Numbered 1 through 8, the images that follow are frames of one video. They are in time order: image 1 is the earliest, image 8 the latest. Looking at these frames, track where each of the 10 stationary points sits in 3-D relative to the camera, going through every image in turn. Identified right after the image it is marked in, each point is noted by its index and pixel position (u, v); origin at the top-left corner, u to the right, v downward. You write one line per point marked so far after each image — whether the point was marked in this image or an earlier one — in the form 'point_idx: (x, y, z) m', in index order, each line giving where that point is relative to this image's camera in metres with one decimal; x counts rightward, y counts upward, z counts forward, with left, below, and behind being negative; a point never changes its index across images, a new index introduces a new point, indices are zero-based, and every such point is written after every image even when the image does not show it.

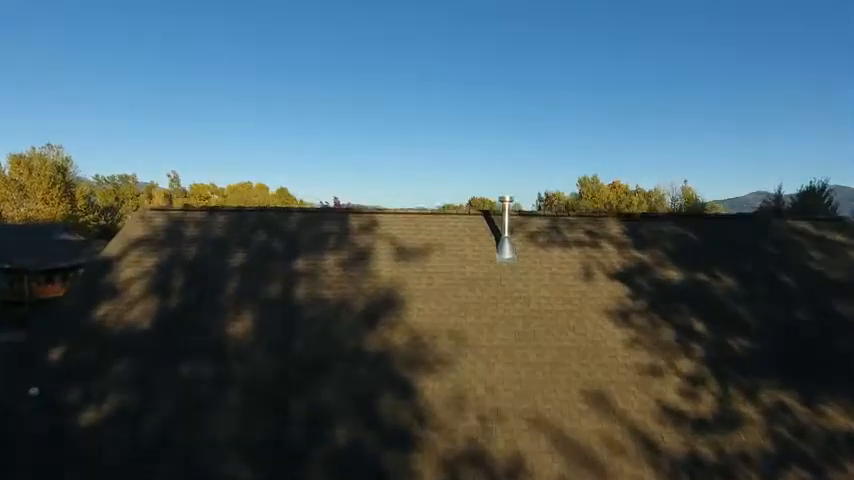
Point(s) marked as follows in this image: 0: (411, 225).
0: (-0.1, +0.1, +5.6) m
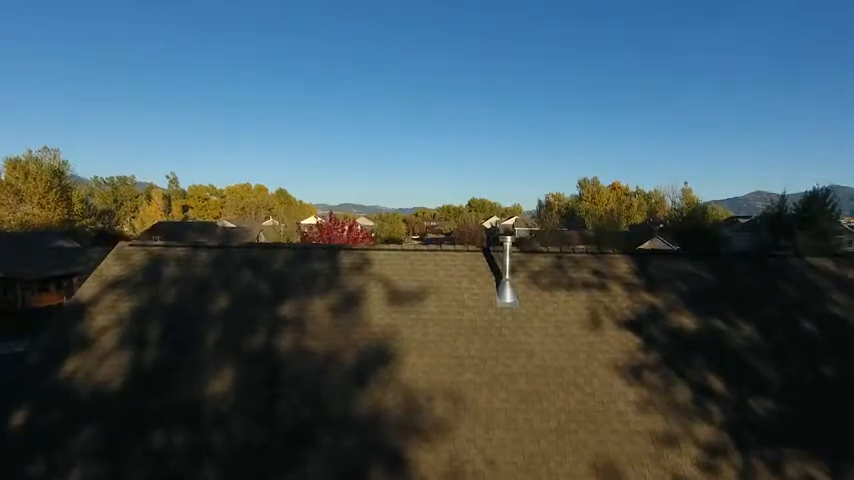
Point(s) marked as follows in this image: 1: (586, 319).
0: (-0.2, -0.2, +5.2) m
1: (+1.2, -0.6, +4.6) m
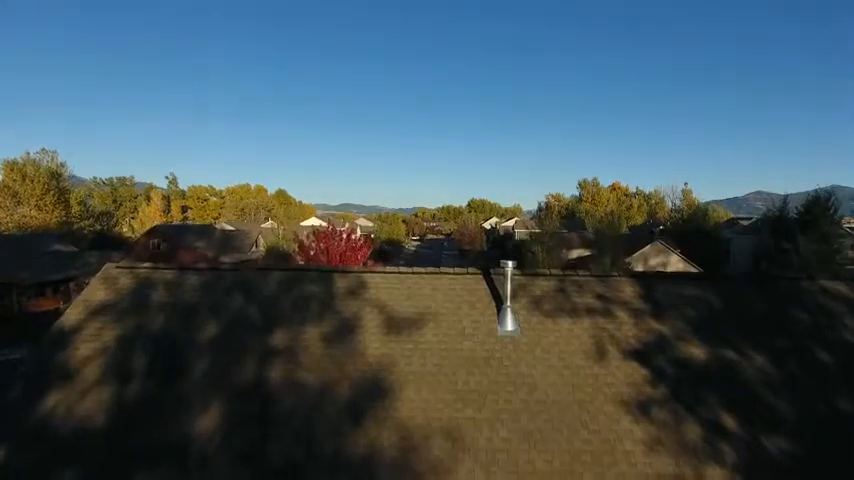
0: (-0.2, -0.4, +5.0) m
1: (+1.2, -0.8, +4.4) m
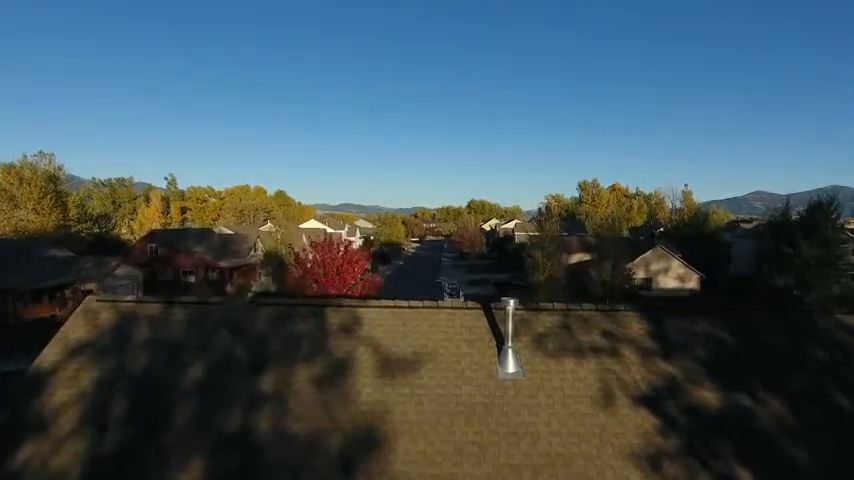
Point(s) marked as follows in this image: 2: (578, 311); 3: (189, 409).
0: (-0.2, -0.7, +4.8) m
1: (+1.2, -1.0, +4.2) m
2: (+1.2, -0.6, +5.0) m
3: (-1.6, -1.1, +4.1) m
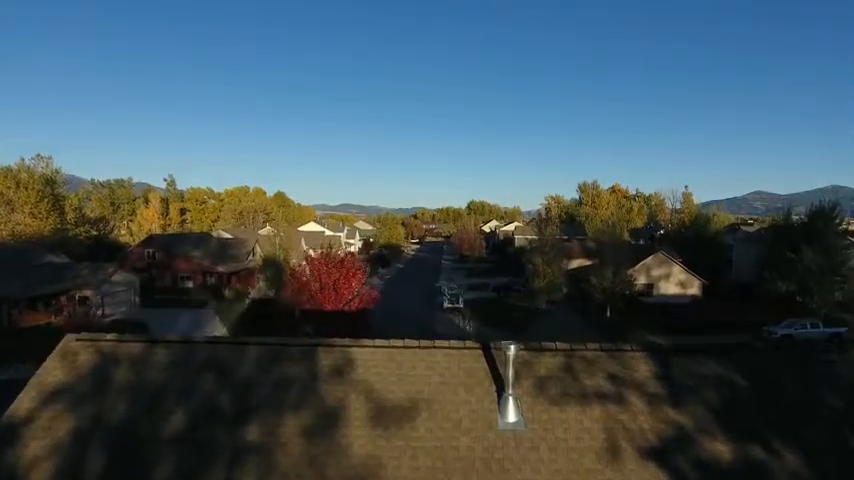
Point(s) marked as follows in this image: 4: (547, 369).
0: (-0.2, -0.9, +4.5) m
1: (+1.1, -1.3, +4.0) m
2: (+1.2, -0.9, +4.8) m
3: (-1.6, -1.4, +3.8) m
4: (+0.9, -1.0, +4.6) m
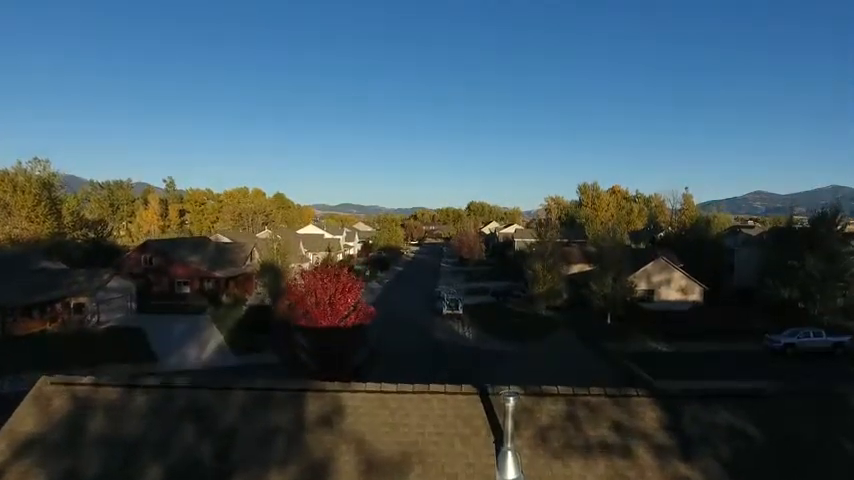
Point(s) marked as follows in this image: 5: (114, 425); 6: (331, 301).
0: (-0.3, -1.2, +4.3) m
1: (+1.1, -1.6, +3.7) m
2: (+1.1, -1.1, +4.5) m
3: (-1.7, -1.7, +3.6) m
4: (+0.8, -1.2, +4.3) m
5: (-2.1, -1.3, +4.2) m
6: (-1.9, -1.2, +12.2) m
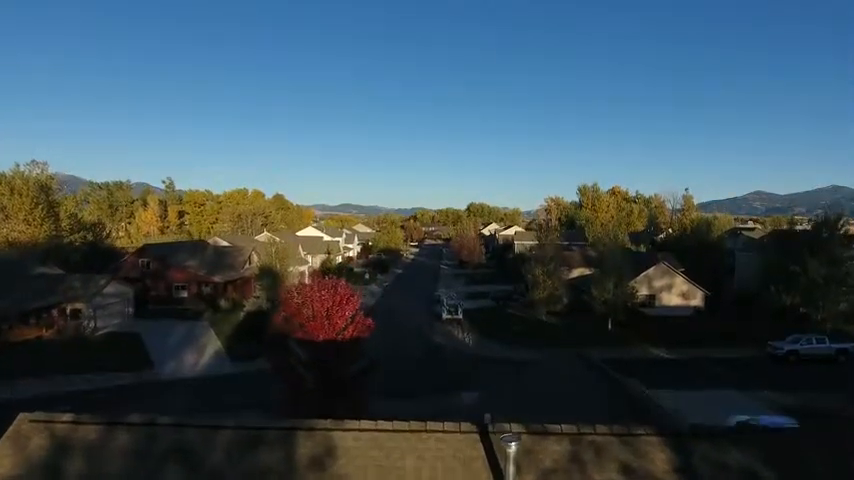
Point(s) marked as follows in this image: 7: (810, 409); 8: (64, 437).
0: (-0.3, -1.4, +4.1) m
1: (+1.1, -1.8, +3.5) m
2: (+1.1, -1.3, +4.3) m
3: (-1.7, -1.9, +3.4) m
4: (+0.8, -1.5, +4.1) m
5: (-2.2, -1.5, +4.0) m
6: (-1.9, -1.4, +12.0) m
7: (+11.0, -4.9, +17.7) m
8: (-2.5, -1.4, +4.3) m
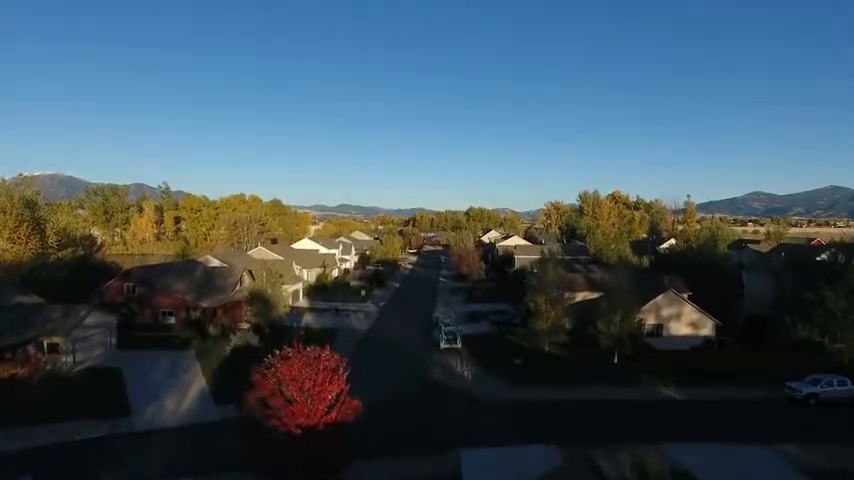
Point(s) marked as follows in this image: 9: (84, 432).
0: (-0.4, -2.7, +2.7) m
1: (+1.0, -3.0, +2.1) m
2: (+1.0, -2.6, +2.9) m
3: (-1.8, -3.1, +2.0) m
4: (+0.7, -2.7, +2.7) m
5: (-2.3, -2.7, +2.6) m
6: (-2.0, -2.7, +10.6) m
7: (+10.9, -6.1, +16.4) m
8: (-2.6, -2.6, +2.9) m
9: (-10.5, -5.8, +18.8) m
